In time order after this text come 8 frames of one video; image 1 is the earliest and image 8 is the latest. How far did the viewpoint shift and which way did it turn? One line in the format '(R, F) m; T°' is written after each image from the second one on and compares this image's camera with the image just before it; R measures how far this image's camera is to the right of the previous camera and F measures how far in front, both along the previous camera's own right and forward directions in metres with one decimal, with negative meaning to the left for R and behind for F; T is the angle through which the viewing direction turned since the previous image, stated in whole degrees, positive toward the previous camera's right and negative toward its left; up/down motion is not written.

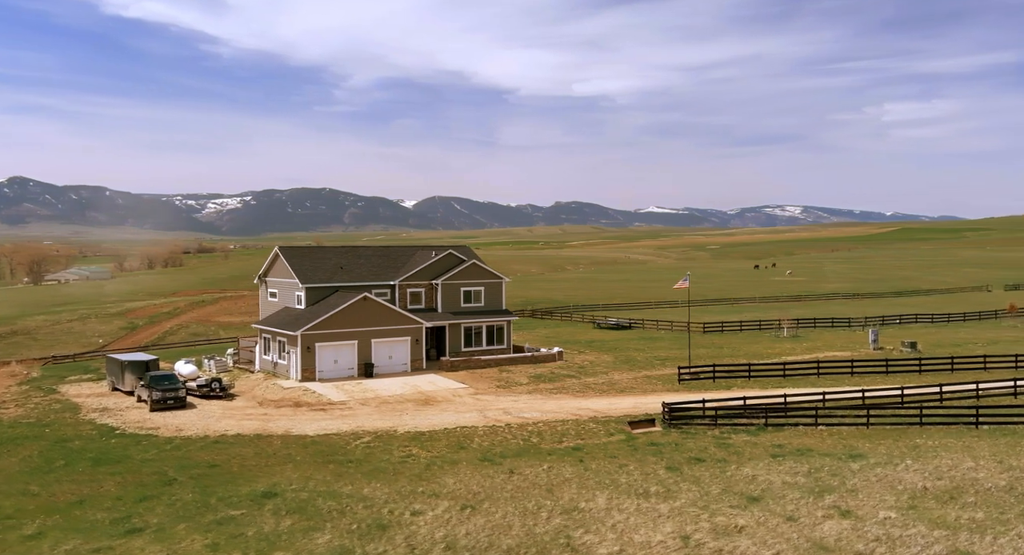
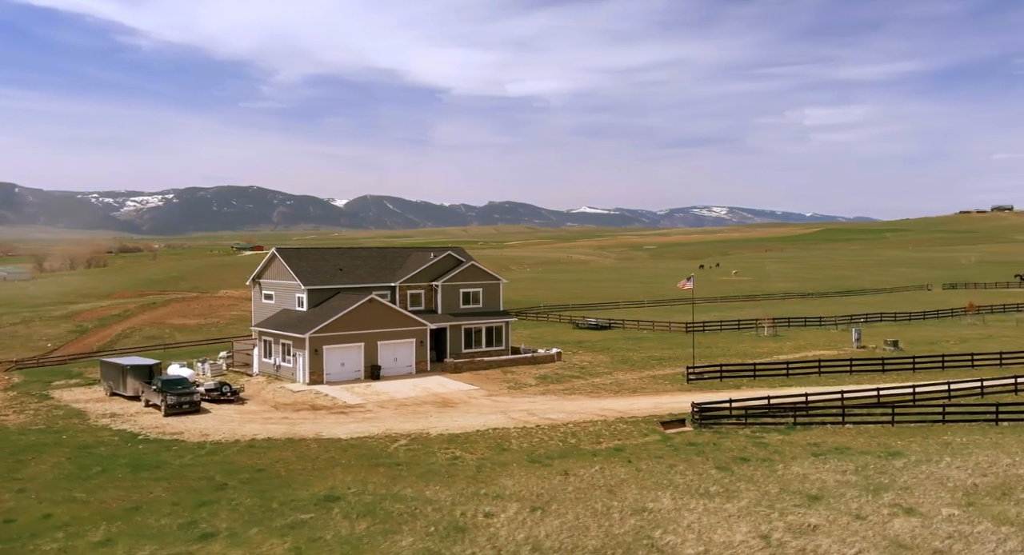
(-1.8, +0.2) m; +2°
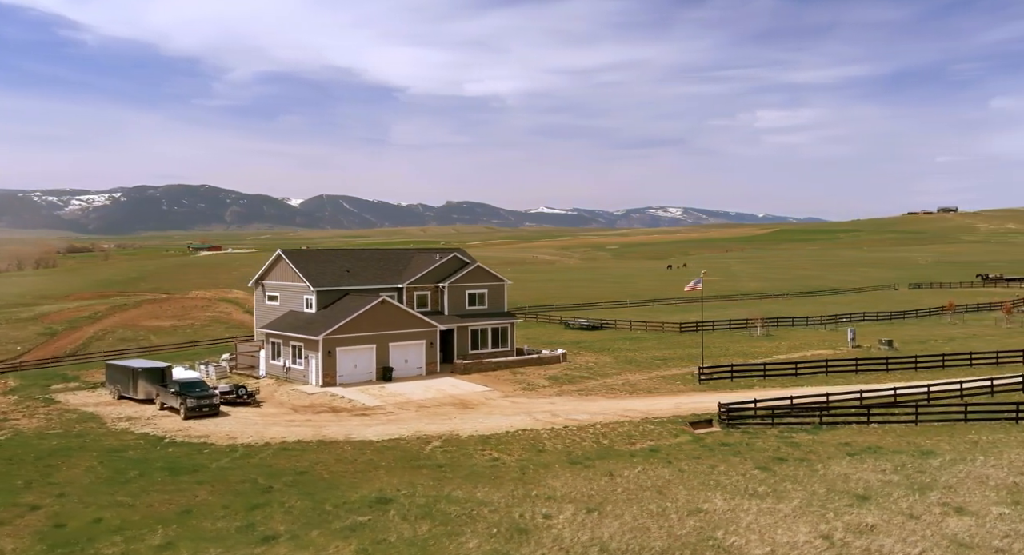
(-1.2, +0.1) m; +1°
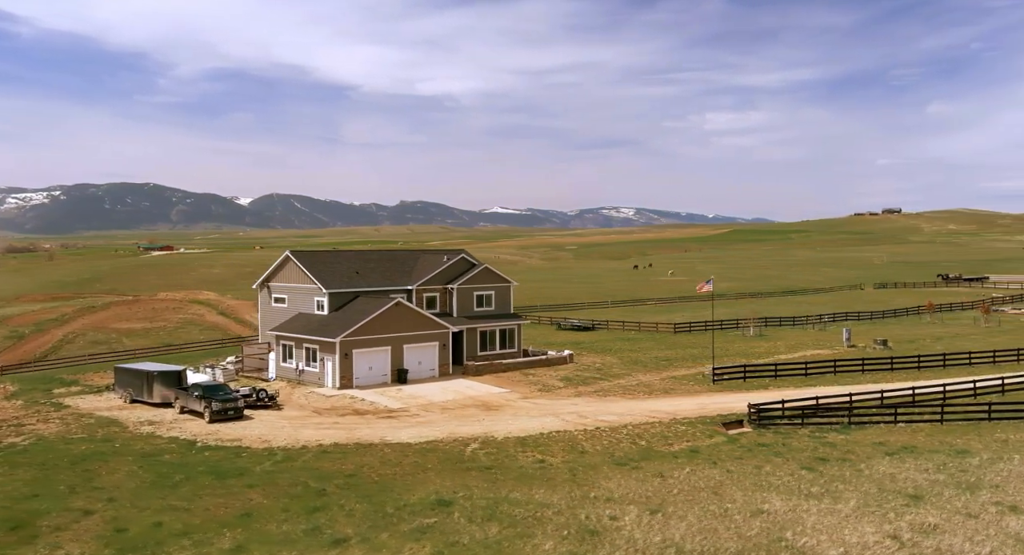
(-1.4, 0.0) m; +1°
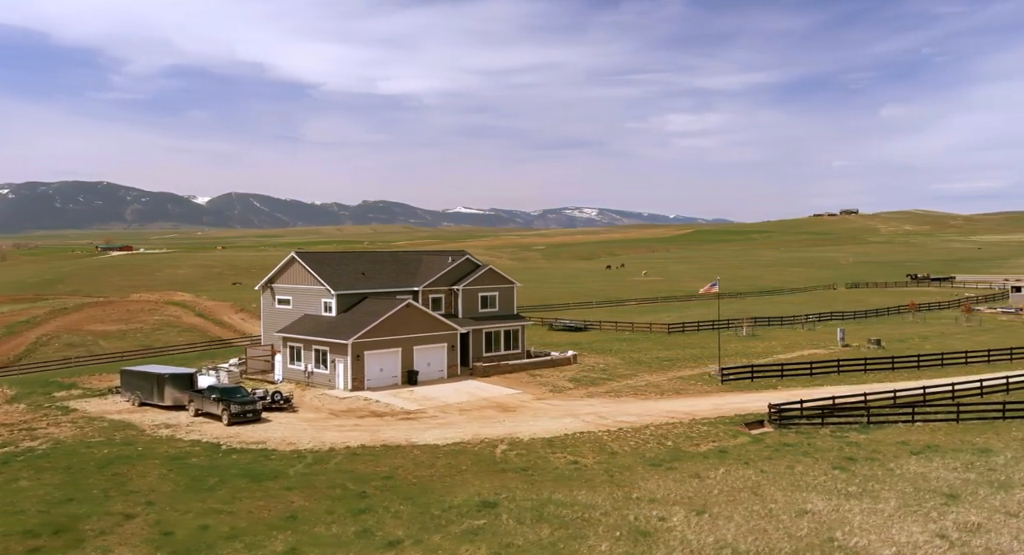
(-1.0, 0.0) m; +1°
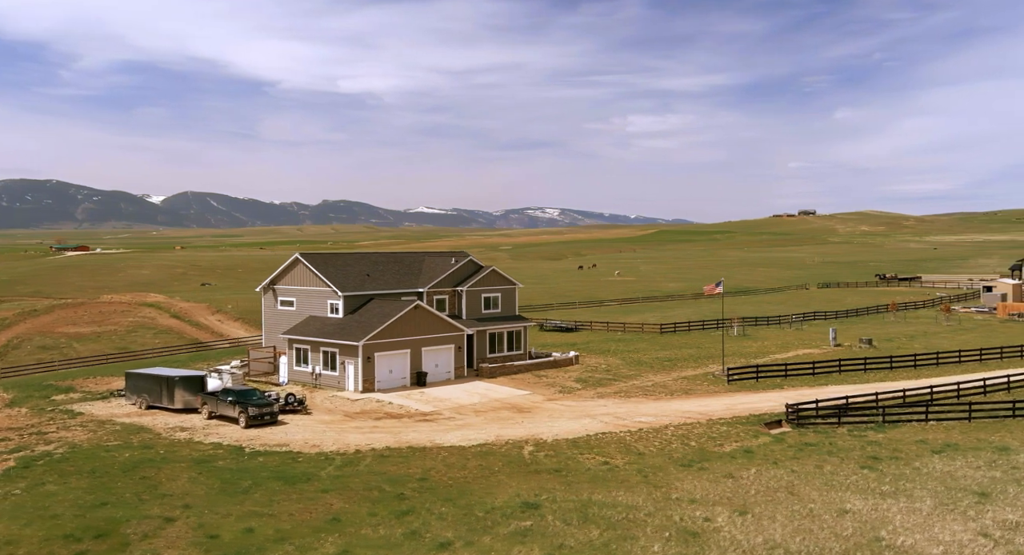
(-1.0, -0.1) m; +1°
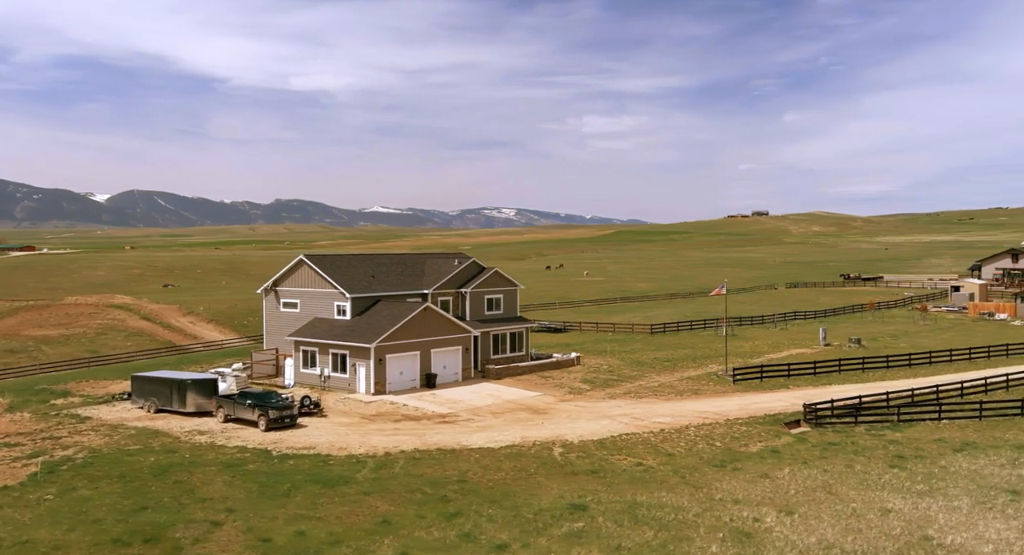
(-1.2, -0.2) m; +1°
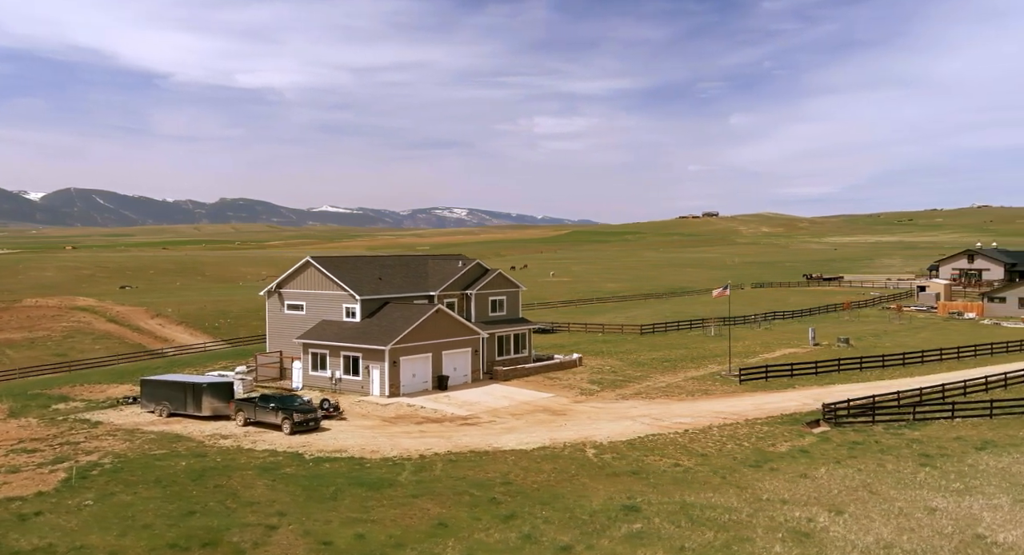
(-1.4, -0.3) m; +1°
